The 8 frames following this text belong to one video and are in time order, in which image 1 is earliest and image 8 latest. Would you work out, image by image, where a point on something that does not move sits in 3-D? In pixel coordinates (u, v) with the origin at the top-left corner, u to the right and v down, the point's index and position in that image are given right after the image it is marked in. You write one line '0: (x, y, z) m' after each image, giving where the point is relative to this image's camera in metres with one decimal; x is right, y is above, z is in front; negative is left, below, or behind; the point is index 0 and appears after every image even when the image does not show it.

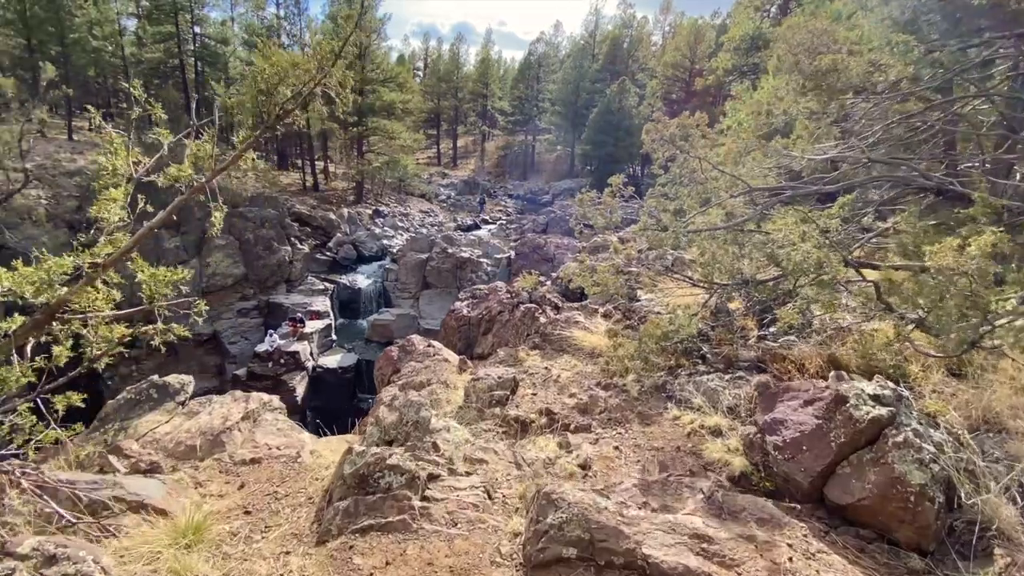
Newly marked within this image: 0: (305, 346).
0: (-7.2, -1.9, +16.4) m
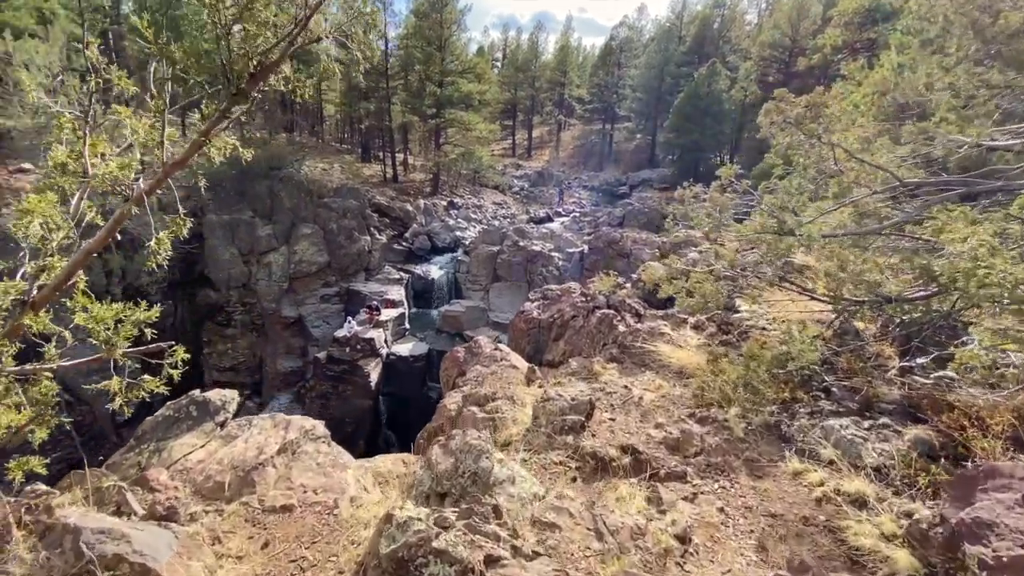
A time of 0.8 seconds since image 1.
0: (-4.7, -1.5, +16.7) m
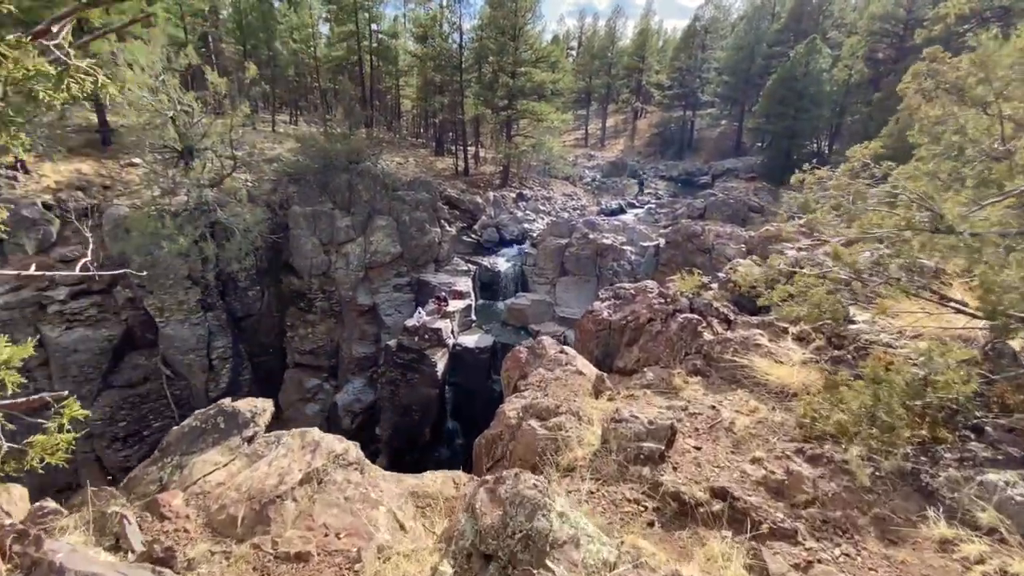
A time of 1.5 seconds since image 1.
0: (-2.4, -1.3, +16.7) m
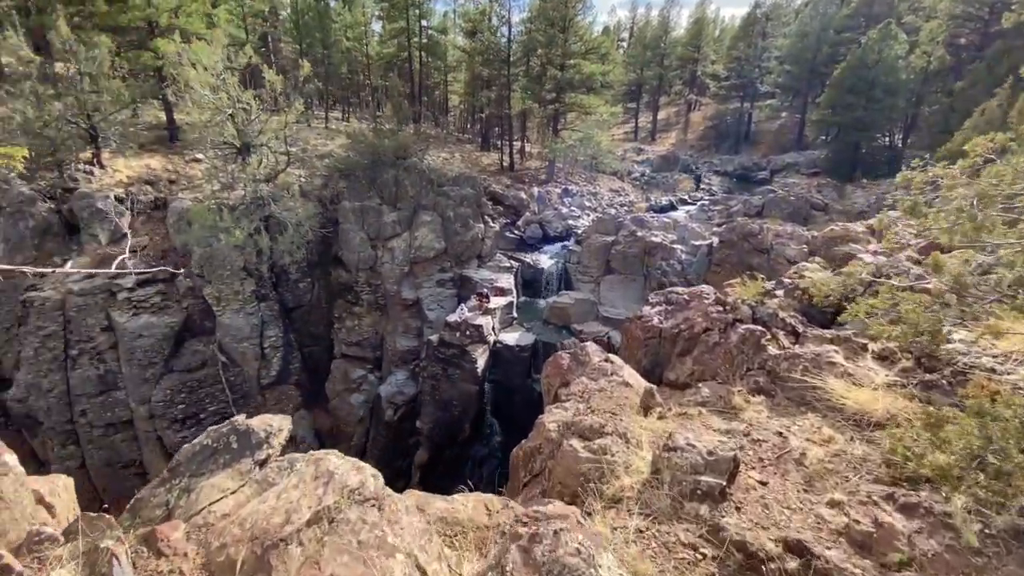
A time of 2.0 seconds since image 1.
0: (-0.9, -1.2, +16.6) m
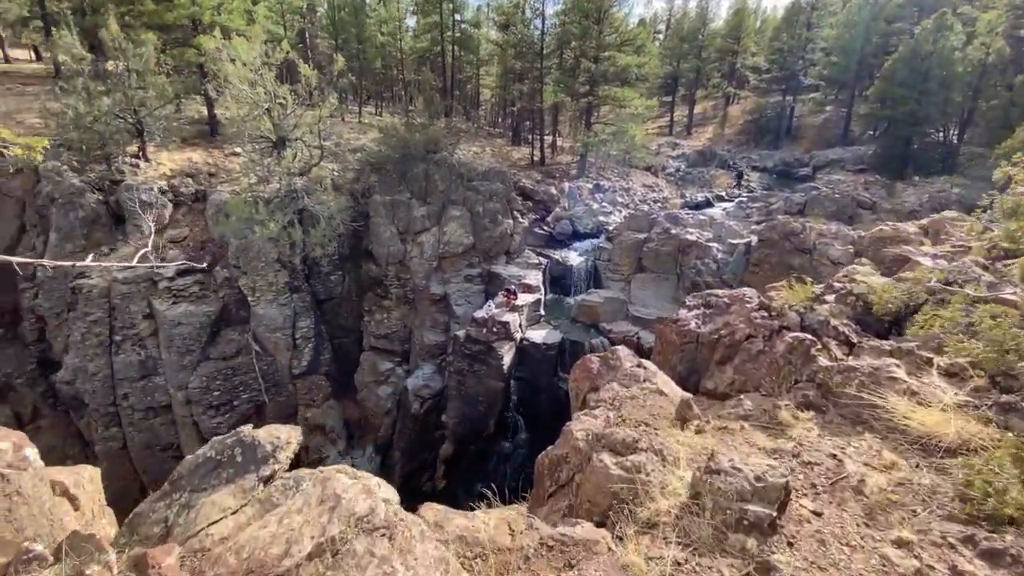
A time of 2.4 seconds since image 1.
0: (+0.1, -1.0, +16.3) m
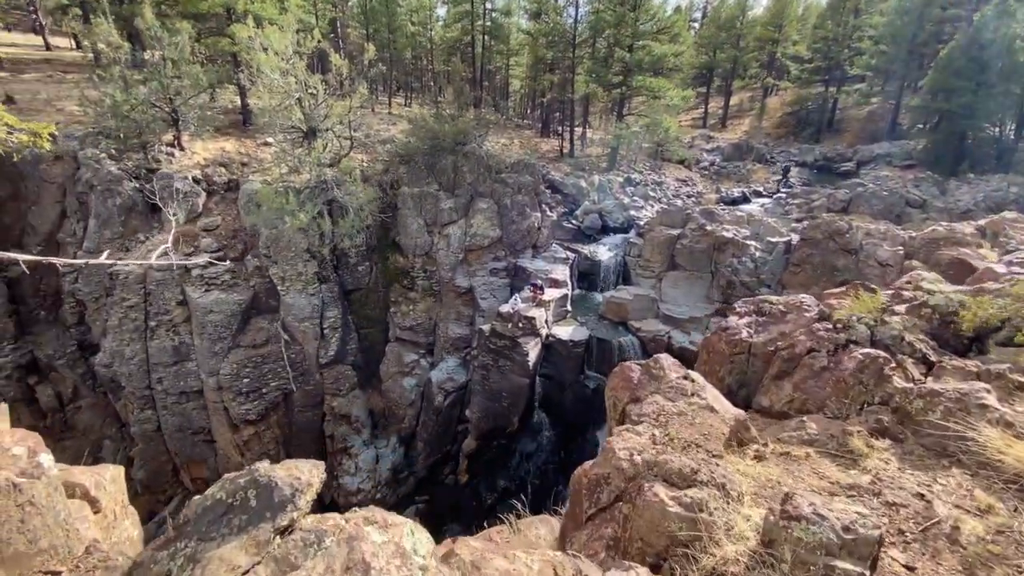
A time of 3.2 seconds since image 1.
0: (+1.0, -0.9, +16.0) m
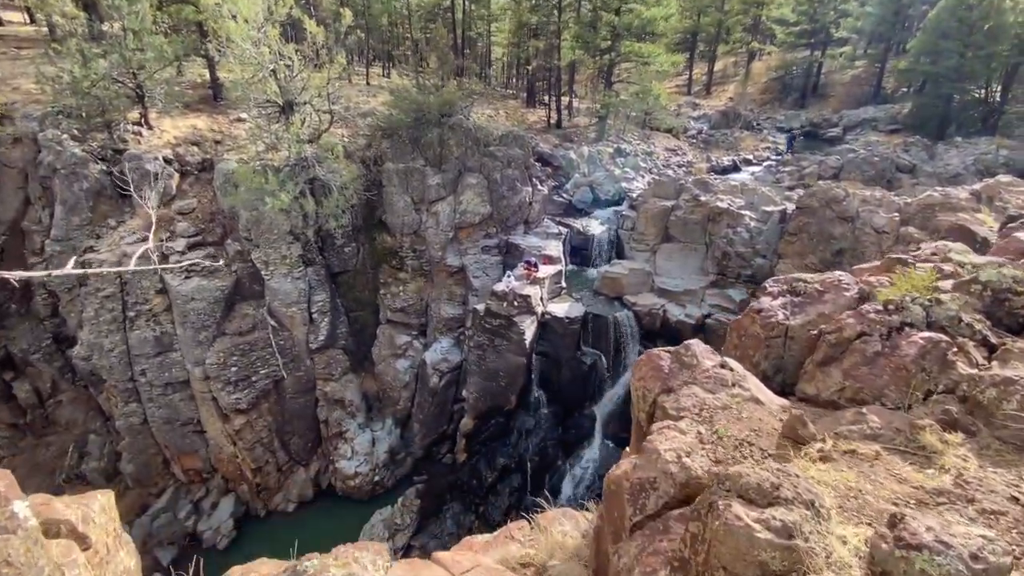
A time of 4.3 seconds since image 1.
0: (+1.0, -0.2, +15.6) m
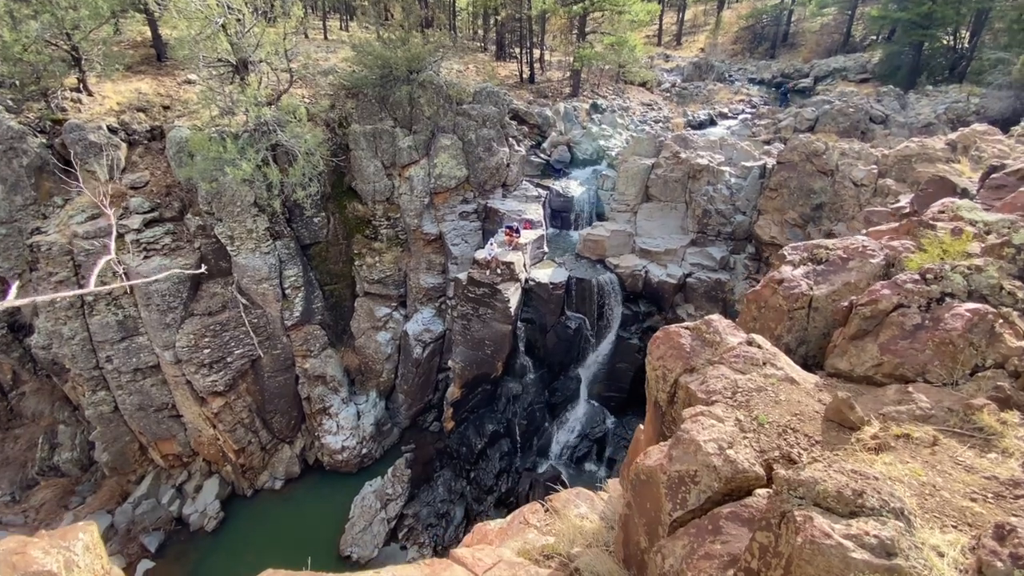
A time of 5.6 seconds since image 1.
0: (+0.5, +0.9, +15.1) m
